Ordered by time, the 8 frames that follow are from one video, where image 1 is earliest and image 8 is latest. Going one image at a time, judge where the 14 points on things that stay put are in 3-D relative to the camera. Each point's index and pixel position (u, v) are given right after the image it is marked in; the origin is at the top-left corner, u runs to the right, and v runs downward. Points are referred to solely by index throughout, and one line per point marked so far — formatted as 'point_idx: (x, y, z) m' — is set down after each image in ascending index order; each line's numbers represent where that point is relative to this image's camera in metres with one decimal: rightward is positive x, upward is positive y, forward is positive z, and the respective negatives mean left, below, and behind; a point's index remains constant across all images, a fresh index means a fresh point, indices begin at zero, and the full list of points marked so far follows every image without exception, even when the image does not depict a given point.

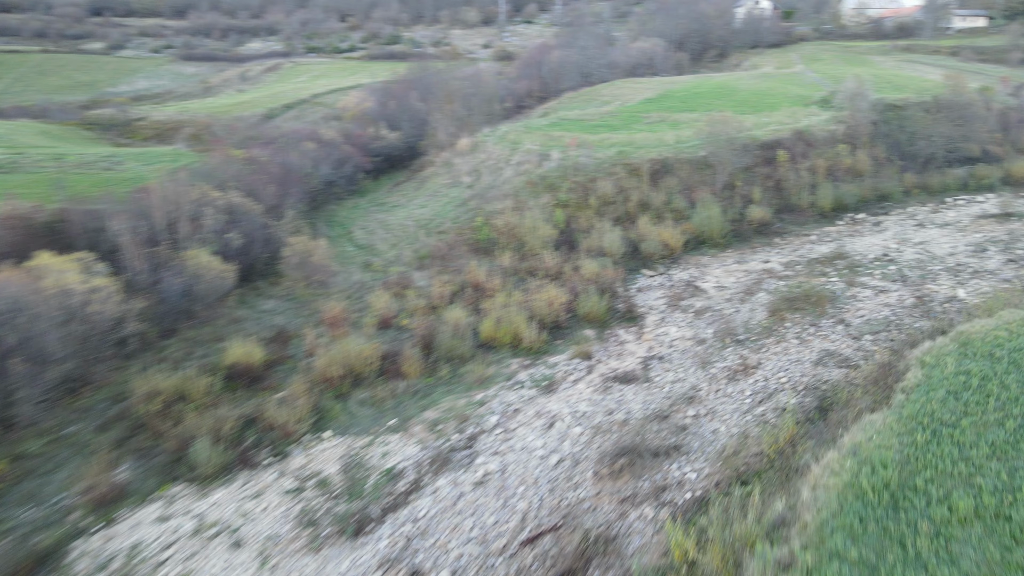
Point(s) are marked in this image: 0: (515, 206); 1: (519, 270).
0: (+0.1, +2.2, +20.0) m
1: (+0.2, +0.4, +16.3) m
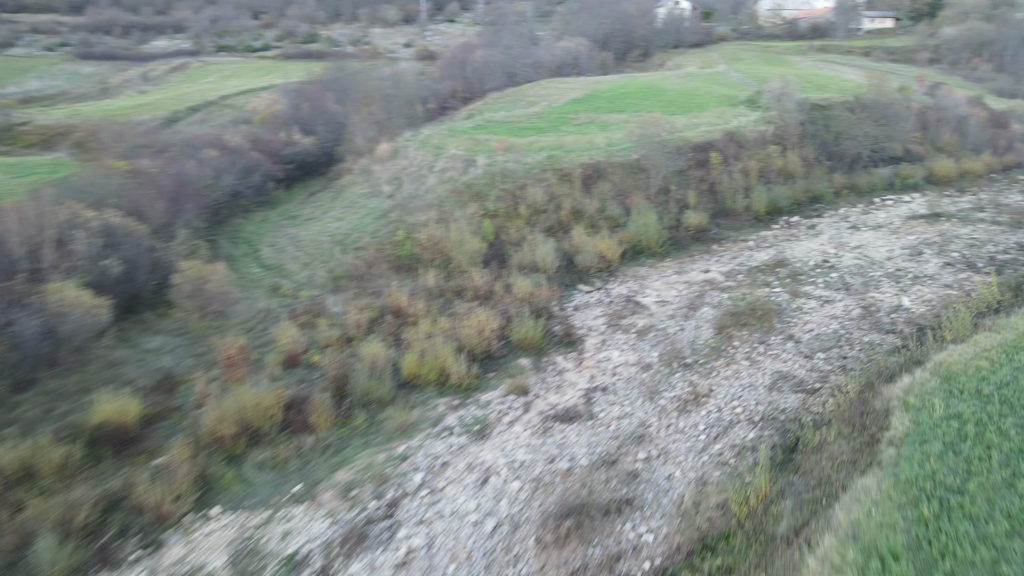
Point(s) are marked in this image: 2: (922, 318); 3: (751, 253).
0: (-1.8, +1.8, +18.5) m
1: (-1.3, 0.0, +14.8) m
2: (+8.0, -0.6, +14.6) m
3: (+6.3, +0.9, +19.5) m
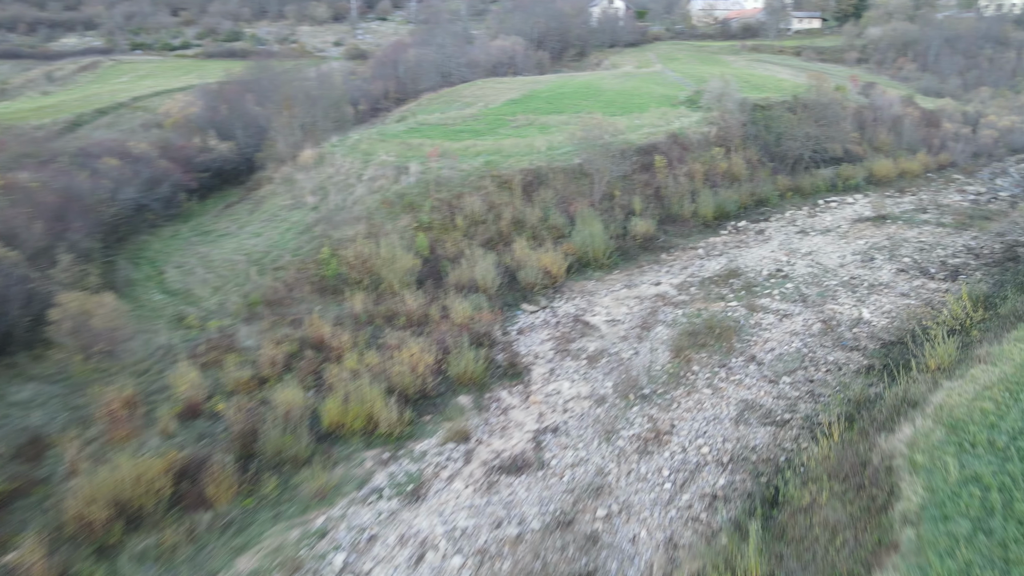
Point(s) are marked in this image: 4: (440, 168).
0: (-3.2, +1.3, +16.9) m
1: (-2.4, -0.5, +13.3) m
2: (+6.9, -0.9, +13.8) m
3: (+4.7, +0.6, +18.5) m
4: (-1.9, +3.2, +20.0) m
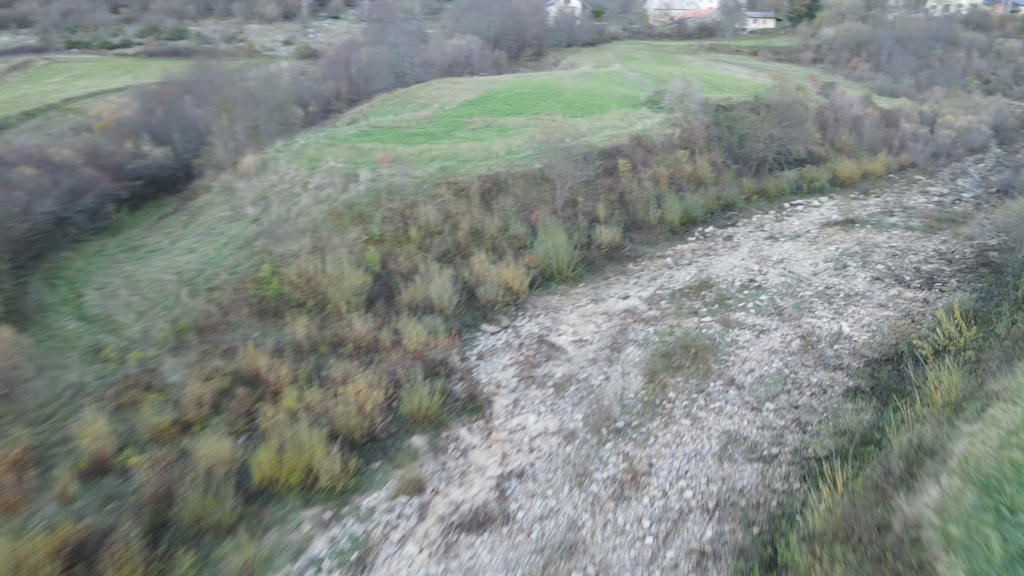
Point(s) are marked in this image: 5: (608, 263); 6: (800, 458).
0: (-4.1, +0.9, +15.5) m
1: (-3.1, -0.9, +12.0) m
2: (+6.2, -1.1, +13.0) m
3: (+3.8, +0.4, +17.6) m
4: (-3.0, +2.8, +18.7) m
5: (+2.4, +0.6, +18.3) m
6: (+3.7, -2.2, +9.6) m
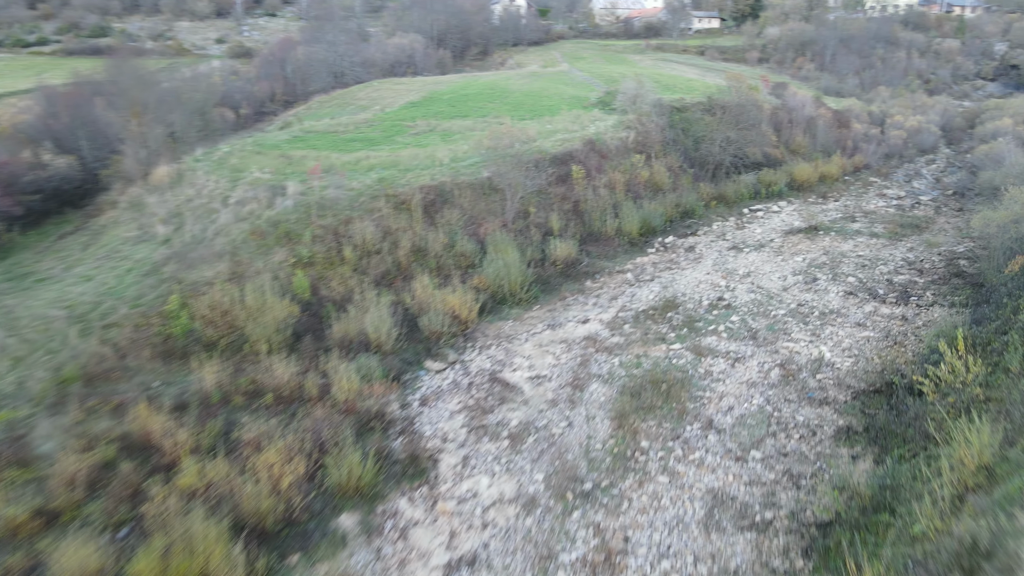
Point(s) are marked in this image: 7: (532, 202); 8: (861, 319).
0: (-5.1, +0.3, +13.6) m
1: (-3.8, -1.4, +10.1) m
2: (+5.4, -1.5, +11.7) m
3: (+2.6, -0.1, +16.2) m
4: (-4.3, +2.3, +16.8) m
5: (+1.2, +0.2, +16.8) m
6: (+3.2, -2.6, +8.2) m
7: (+0.5, +2.2, +18.7) m
8: (+6.8, -0.6, +14.5) m
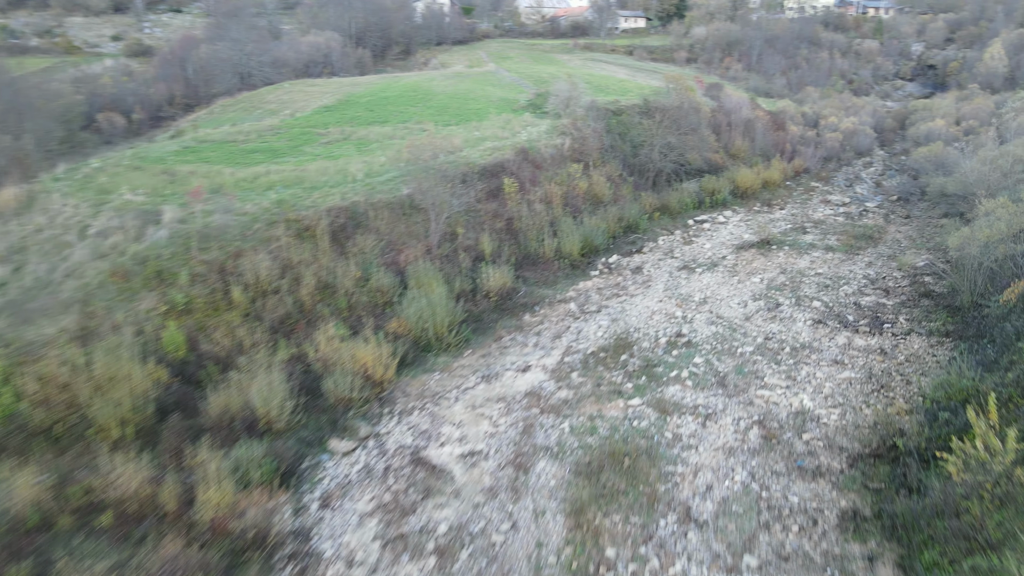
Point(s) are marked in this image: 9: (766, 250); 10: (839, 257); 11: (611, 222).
0: (-6.2, -0.5, +10.8) m
1: (-4.6, -2.3, +7.4) m
2: (+4.5, -2.1, +9.9) m
3: (+1.3, -0.7, +14.0) m
4: (-5.7, +1.4, +14.1) m
5: (-0.3, -0.5, +14.5) m
6: (+2.6, -3.2, +6.1) m
7: (-1.1, +1.4, +16.4) m
8: (+5.6, -1.2, +12.8) m
9: (+6.6, +1.0, +19.1) m
10: (+8.3, +0.8, +18.8) m
11: (+2.6, +1.8, +19.9) m
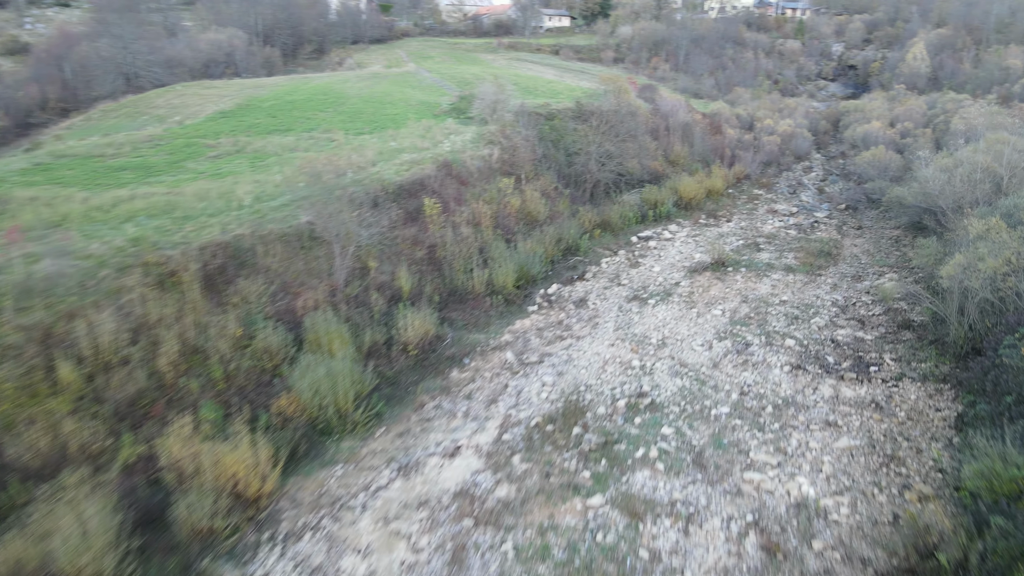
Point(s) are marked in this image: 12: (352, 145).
0: (-7.1, -1.5, +7.6) m
1: (-5.1, -3.2, +4.4) m
2: (+3.7, -2.8, +7.7) m
3: (+0.1, -1.5, +11.5) m
4: (-6.9, +0.5, +10.9) m
5: (-1.5, -1.3, +11.9) m
6: (+2.2, -4.0, +3.8) m
7: (-2.6, +0.6, +13.6) m
8: (+4.5, -1.8, +10.7) m
9: (+4.9, +0.3, +17.1) m
10: (+6.6, +0.2, +16.9) m
11: (+0.8, +1.0, +17.4) m
12: (-4.1, +3.8, +19.3) m
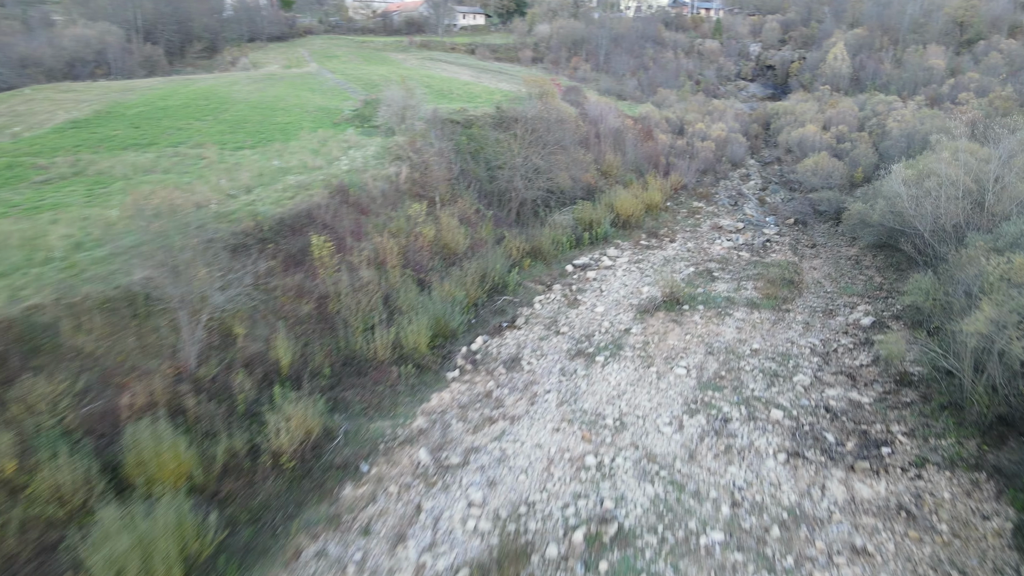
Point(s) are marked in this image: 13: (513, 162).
0: (-7.6, -2.7, +3.7) m
1: (-5.2, -4.3, +0.7) m
2: (+3.2, -3.6, +4.9) m
3: (-0.9, -2.5, +8.4) m
4: (-7.8, -0.7, +7.0) m
5: (-2.5, -2.4, +8.5) m
6: (+2.1, -4.9, +0.9) m
7: (-3.8, -0.4, +10.2) m
8: (+3.7, -2.6, +8.0) m
9: (+3.2, -0.5, +14.4) m
10: (+5.0, -0.6, +14.4) m
11: (-0.8, +0.1, +14.3) m
12: (-6.0, +2.6, +15.6) m
13: (0.0, +3.3, +19.7) m
